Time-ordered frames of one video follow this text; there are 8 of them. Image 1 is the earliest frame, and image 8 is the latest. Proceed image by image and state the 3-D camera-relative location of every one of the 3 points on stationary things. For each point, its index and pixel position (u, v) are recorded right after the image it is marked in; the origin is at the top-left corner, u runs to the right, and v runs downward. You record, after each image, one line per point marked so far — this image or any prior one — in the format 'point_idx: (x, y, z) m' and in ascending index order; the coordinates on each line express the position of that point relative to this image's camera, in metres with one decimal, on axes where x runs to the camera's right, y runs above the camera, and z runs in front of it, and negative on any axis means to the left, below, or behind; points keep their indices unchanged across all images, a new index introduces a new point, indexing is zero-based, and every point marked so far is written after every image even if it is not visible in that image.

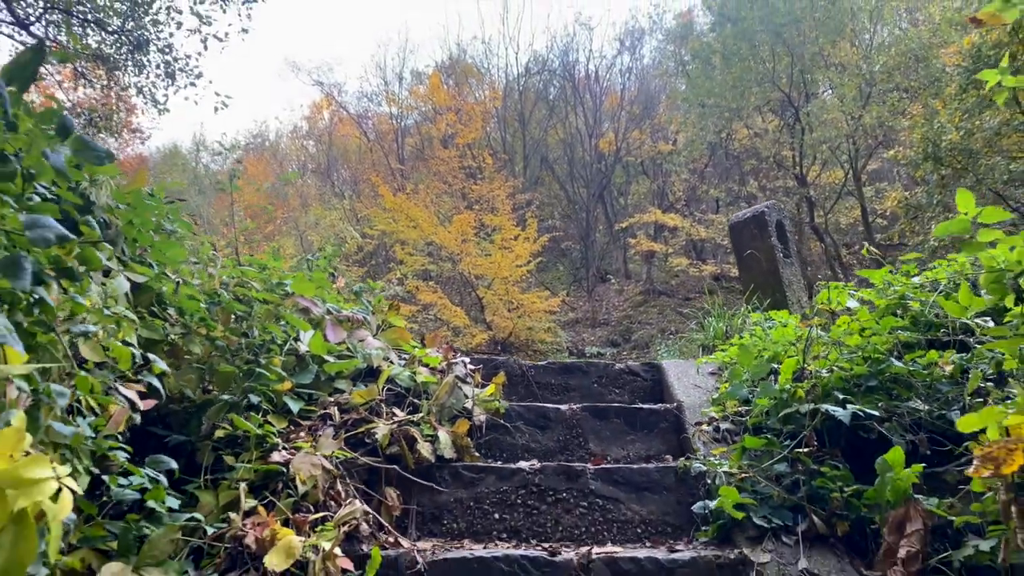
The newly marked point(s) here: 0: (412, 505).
0: (-0.2, -0.5, +1.7) m
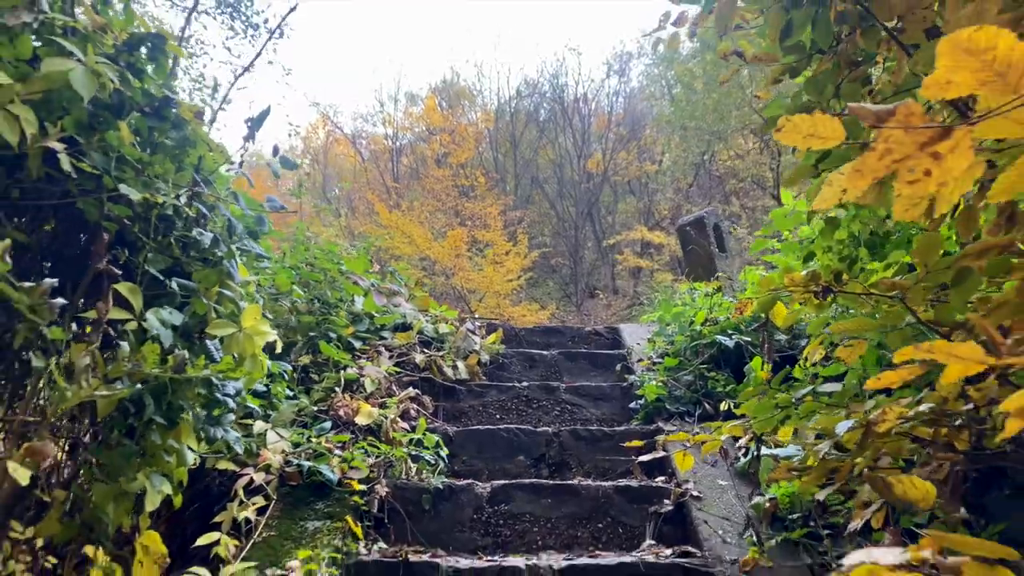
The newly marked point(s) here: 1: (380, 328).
0: (-0.2, -0.4, +2.5) m
1: (-0.5, -0.1, +2.8) m
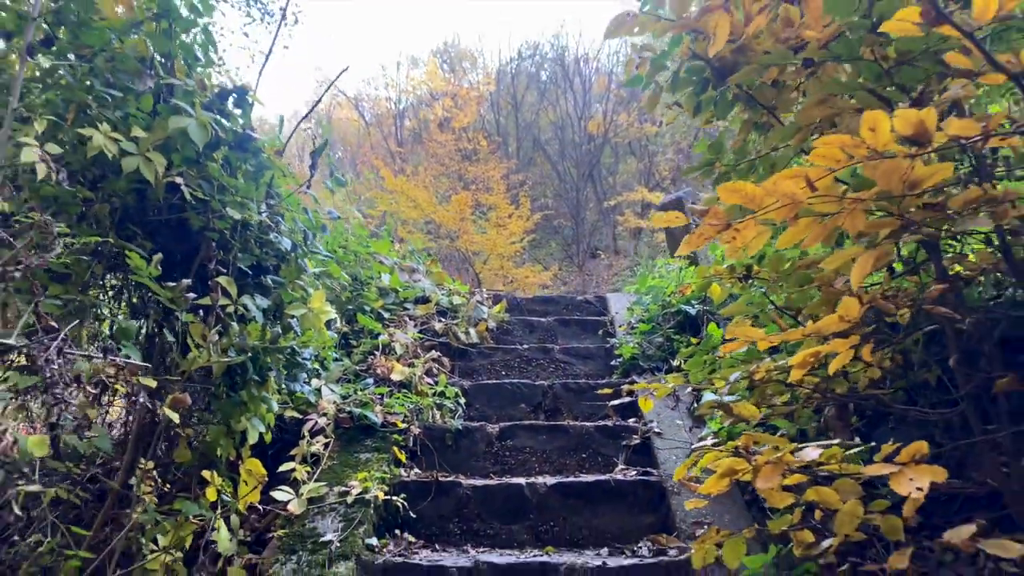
0: (-0.2, -0.3, +3.0) m
1: (-0.4, -0.1, +3.3) m
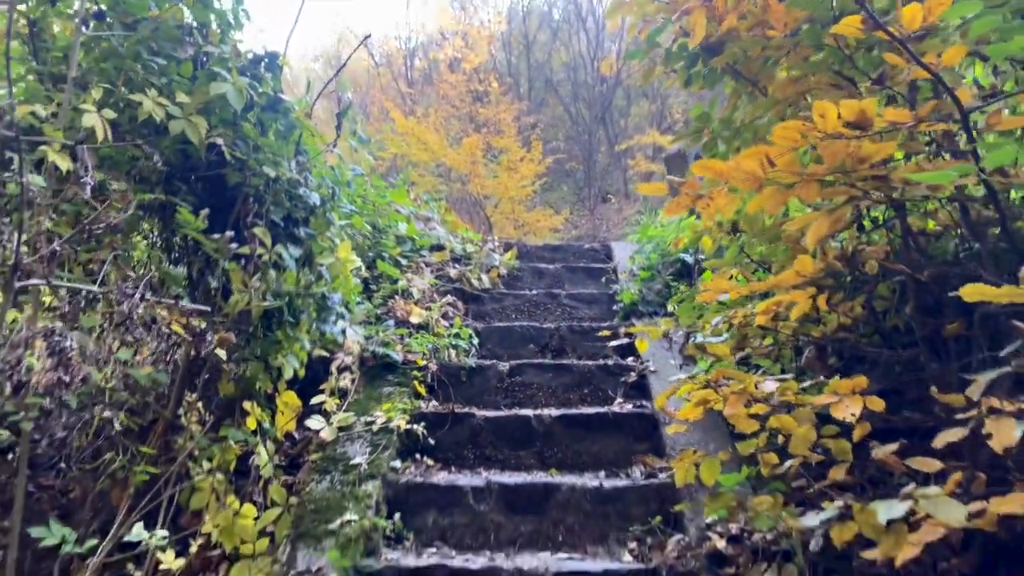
0: (-0.2, -0.1, +3.2) m
1: (-0.4, +0.2, +3.5) m
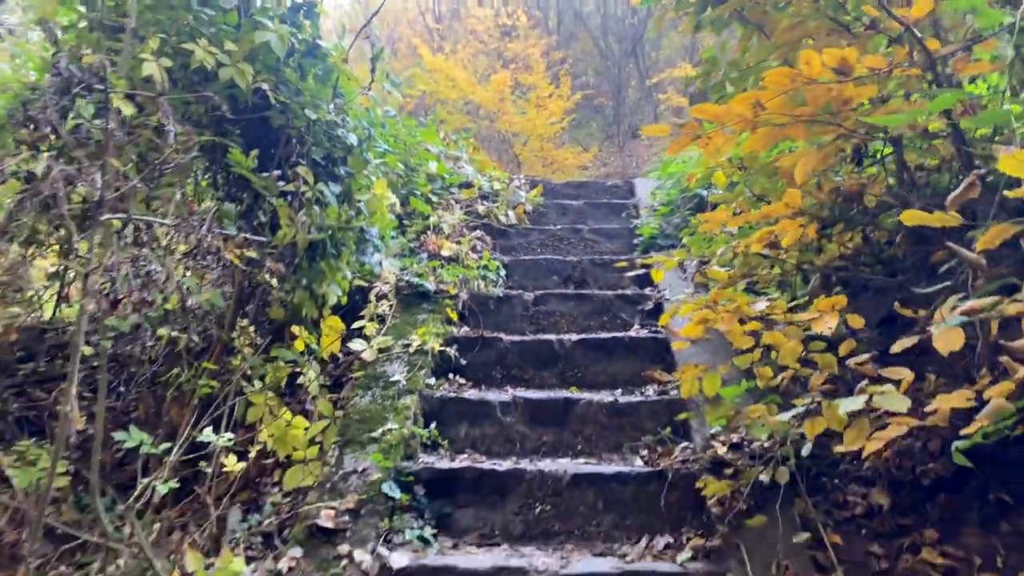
0: (-0.1, +0.2, +3.4) m
1: (-0.3, +0.5, +3.7) m
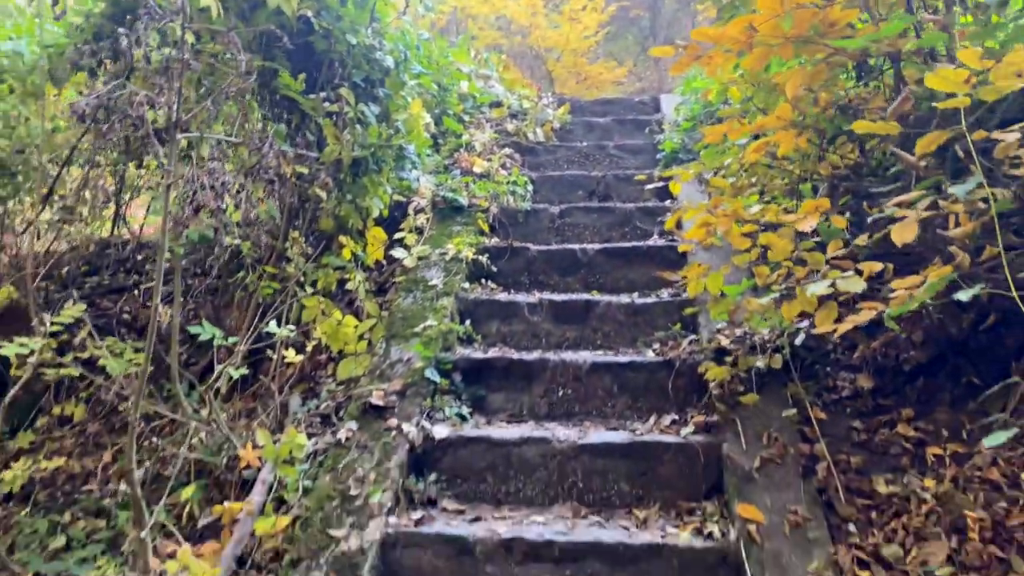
0: (+0.1, +0.6, +3.6) m
1: (-0.2, +0.9, +3.9) m
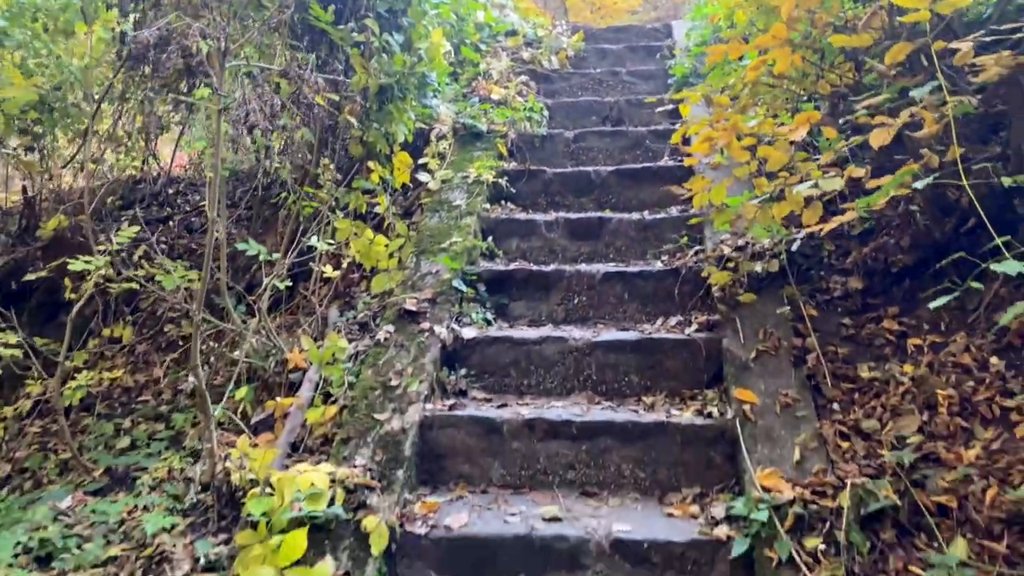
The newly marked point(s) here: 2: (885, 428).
0: (+0.1, +0.9, +3.8) m
1: (-0.1, +1.3, +4.0) m
2: (+0.9, -0.3, +1.8) m
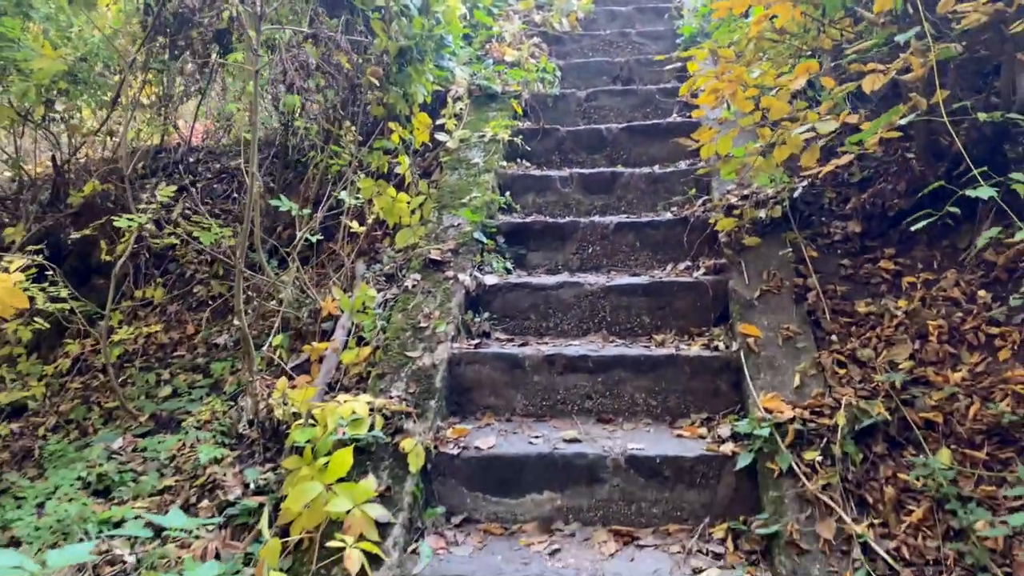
0: (+0.2, +1.2, +3.9) m
1: (0.0, +1.5, +4.1) m
2: (+0.9, -0.2, +2.0) m
